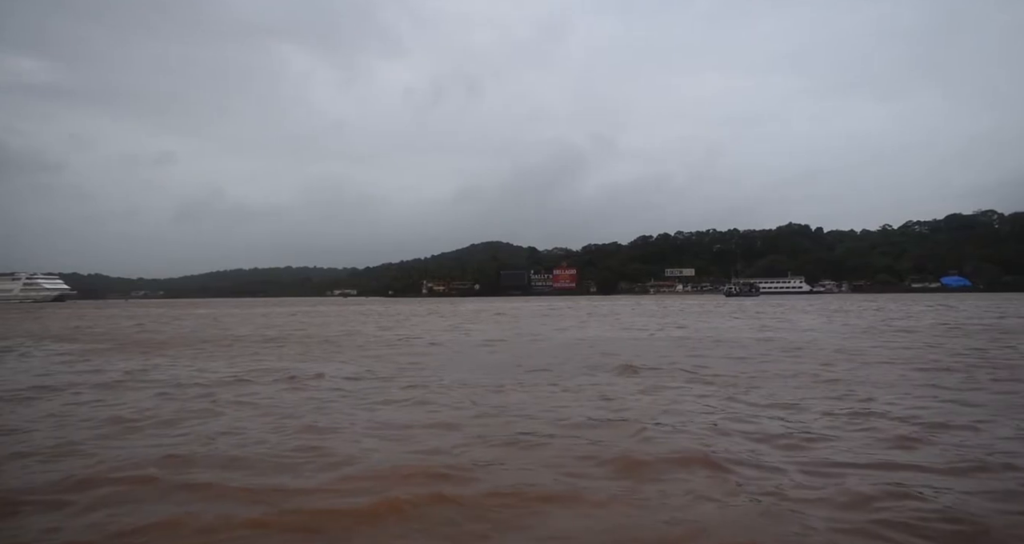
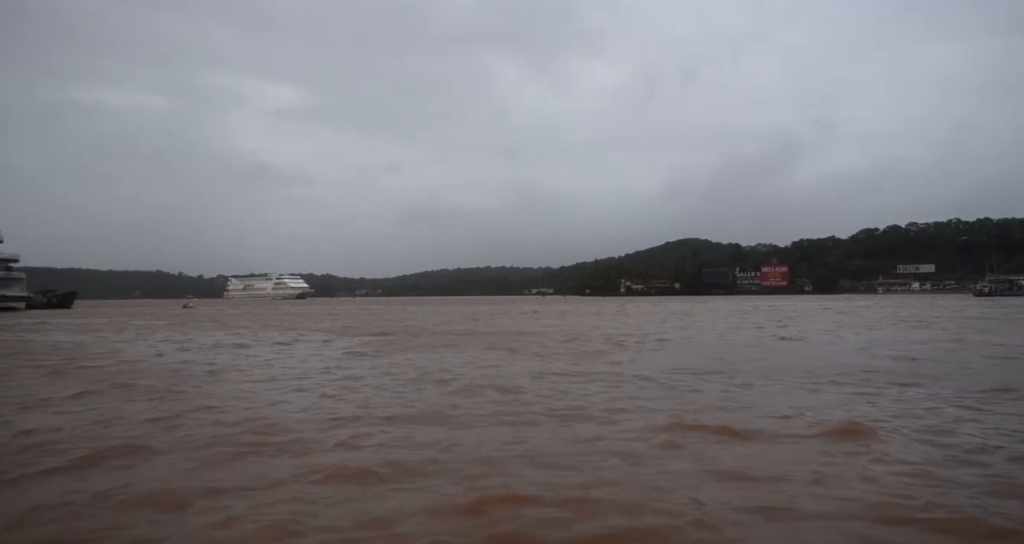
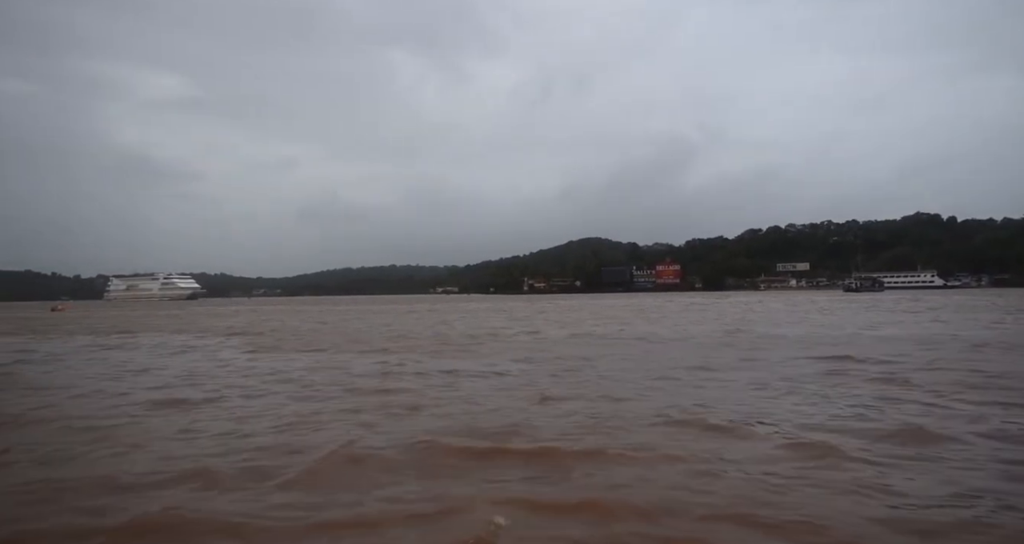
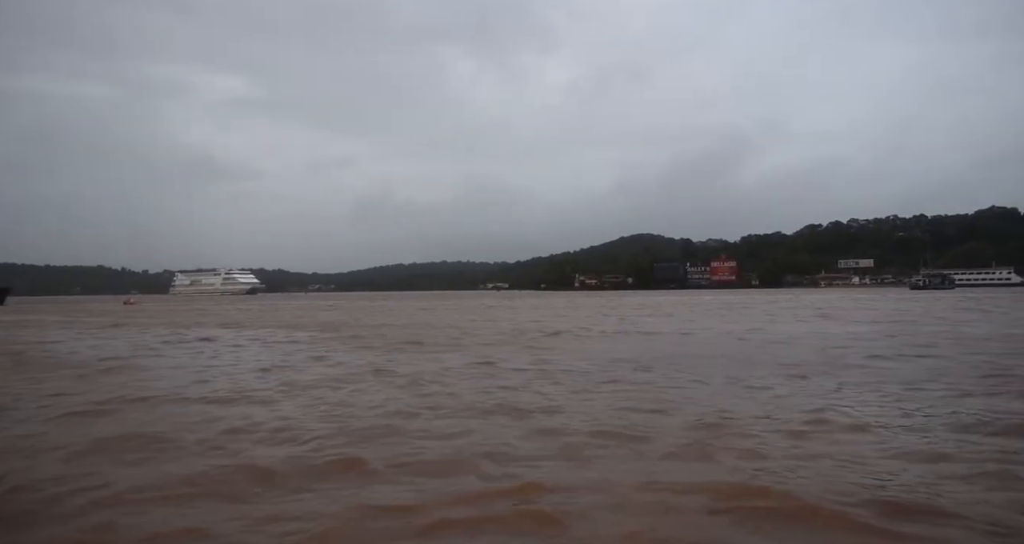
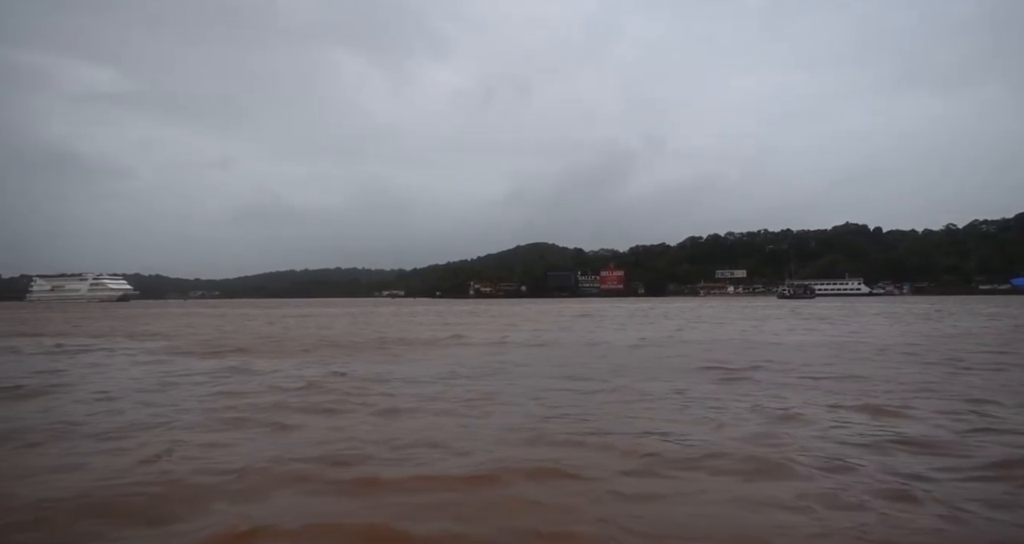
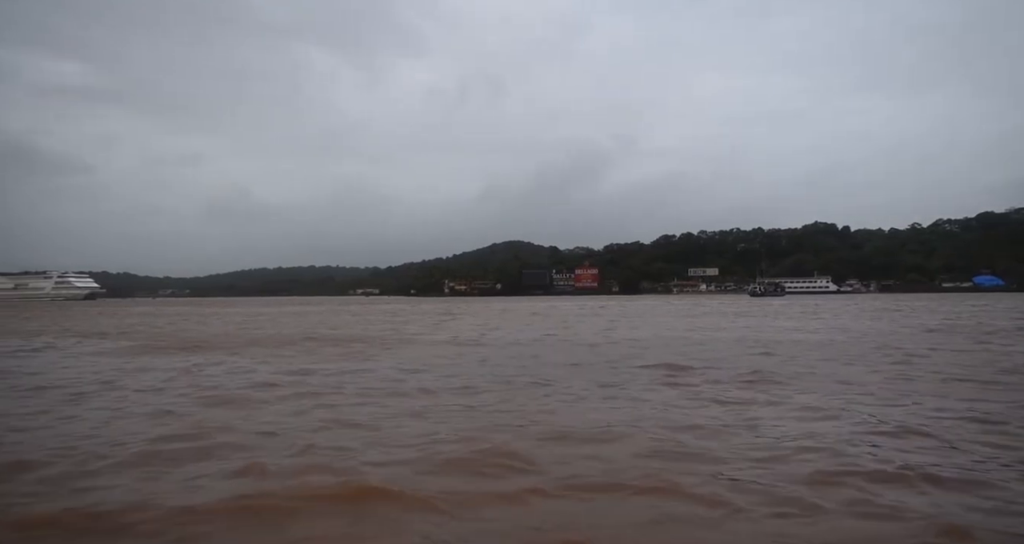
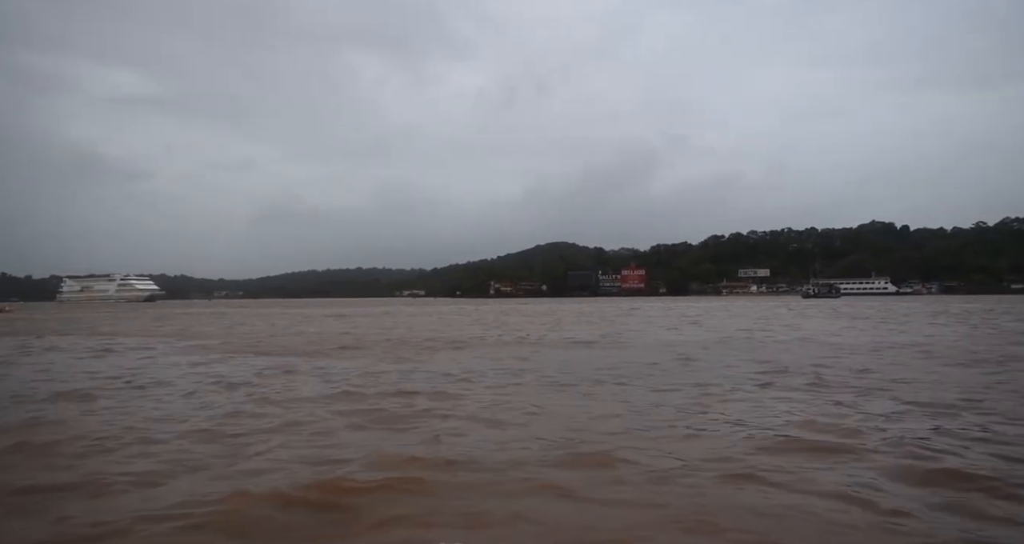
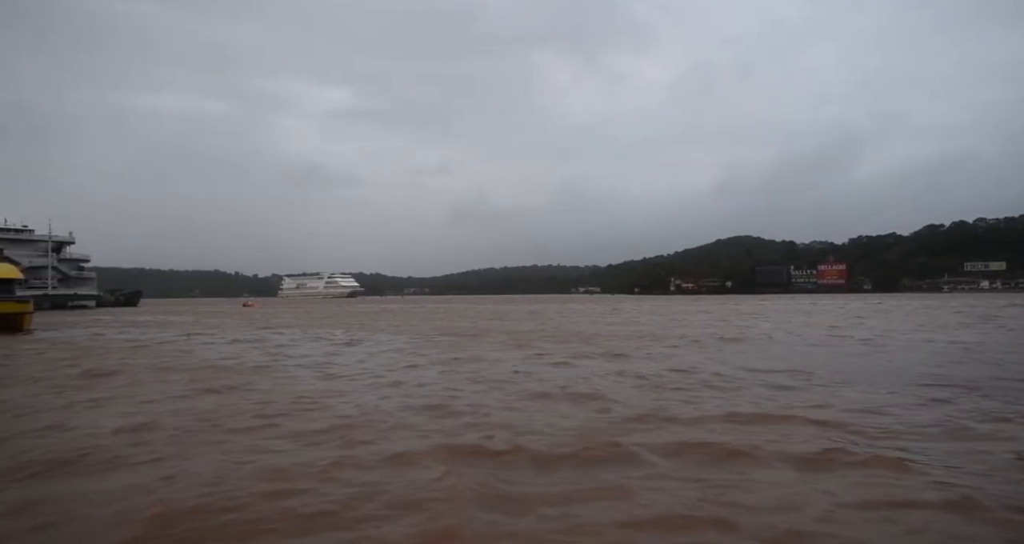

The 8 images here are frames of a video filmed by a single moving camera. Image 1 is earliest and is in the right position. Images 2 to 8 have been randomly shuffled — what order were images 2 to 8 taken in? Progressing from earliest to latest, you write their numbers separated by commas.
6, 5, 7, 3, 4, 2, 8
